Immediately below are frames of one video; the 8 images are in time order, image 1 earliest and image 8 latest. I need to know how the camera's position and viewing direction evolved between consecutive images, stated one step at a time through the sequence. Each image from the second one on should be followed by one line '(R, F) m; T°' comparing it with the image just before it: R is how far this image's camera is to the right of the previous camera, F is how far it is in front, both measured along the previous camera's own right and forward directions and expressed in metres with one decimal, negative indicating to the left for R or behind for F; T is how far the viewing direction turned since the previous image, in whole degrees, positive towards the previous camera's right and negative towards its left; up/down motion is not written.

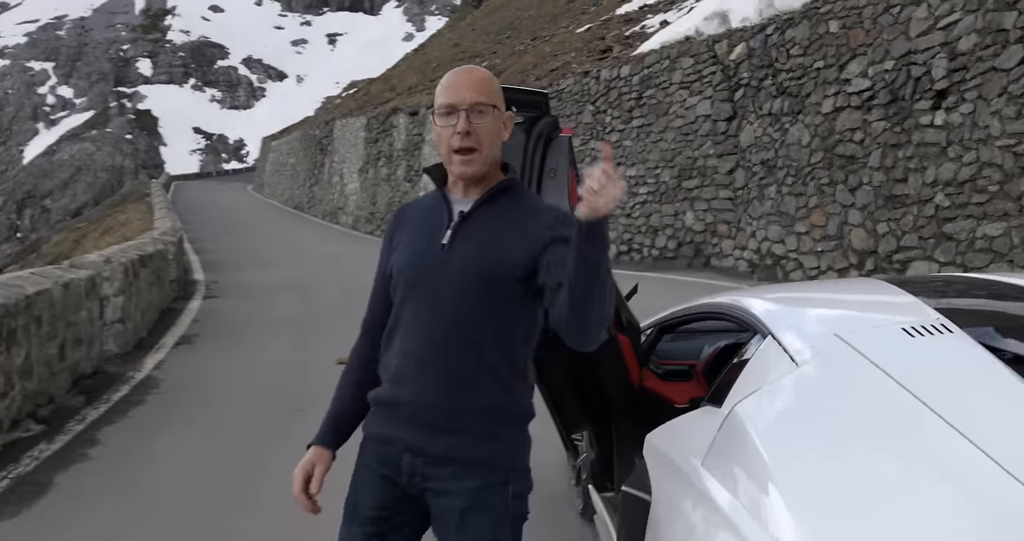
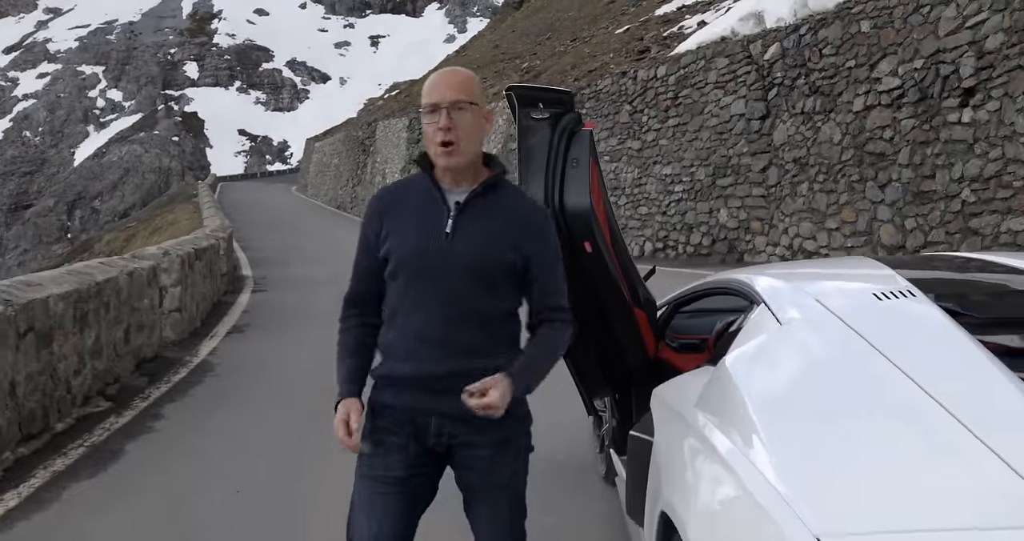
(0.0, -0.3) m; -2°
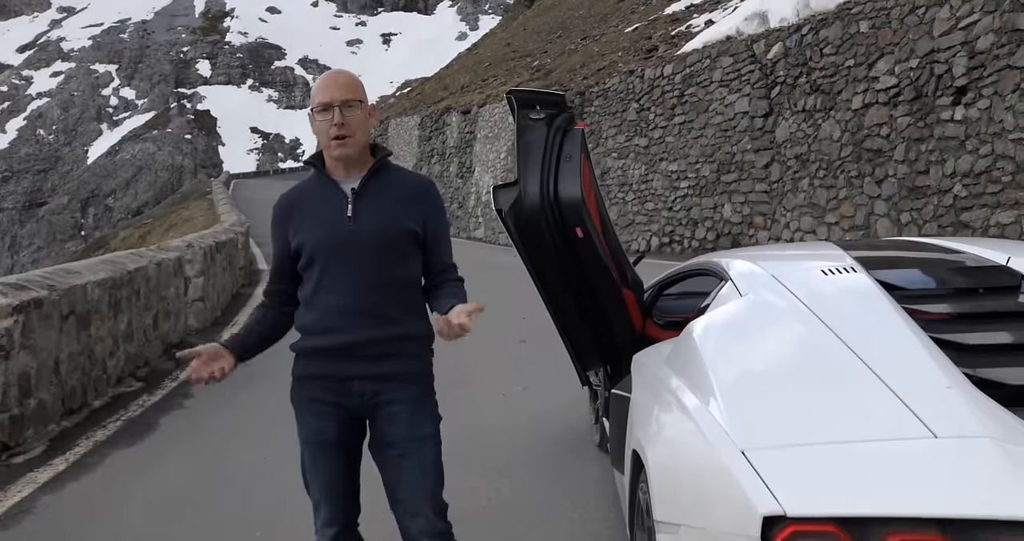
(0.0, -0.4) m; -1°
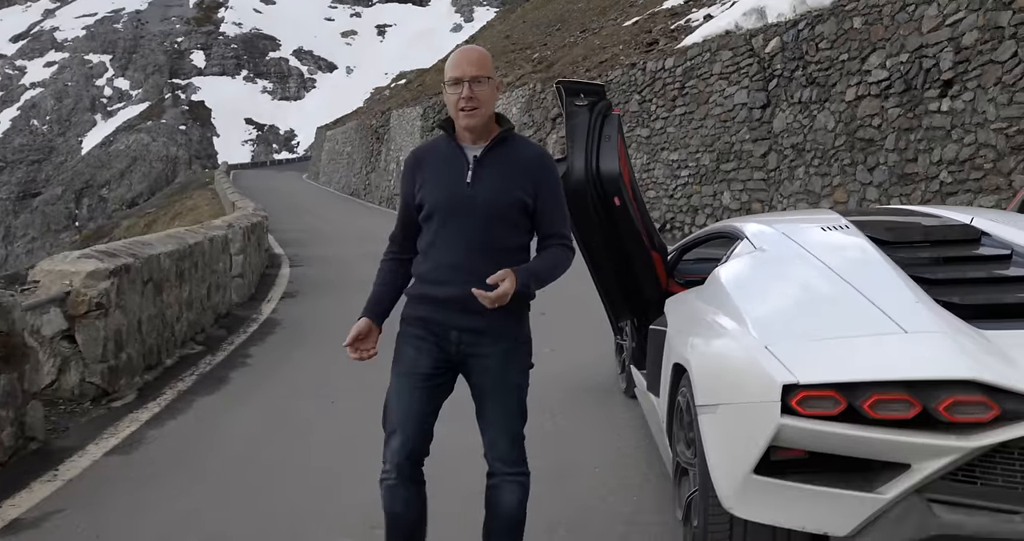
(-0.2, -0.6) m; 0°
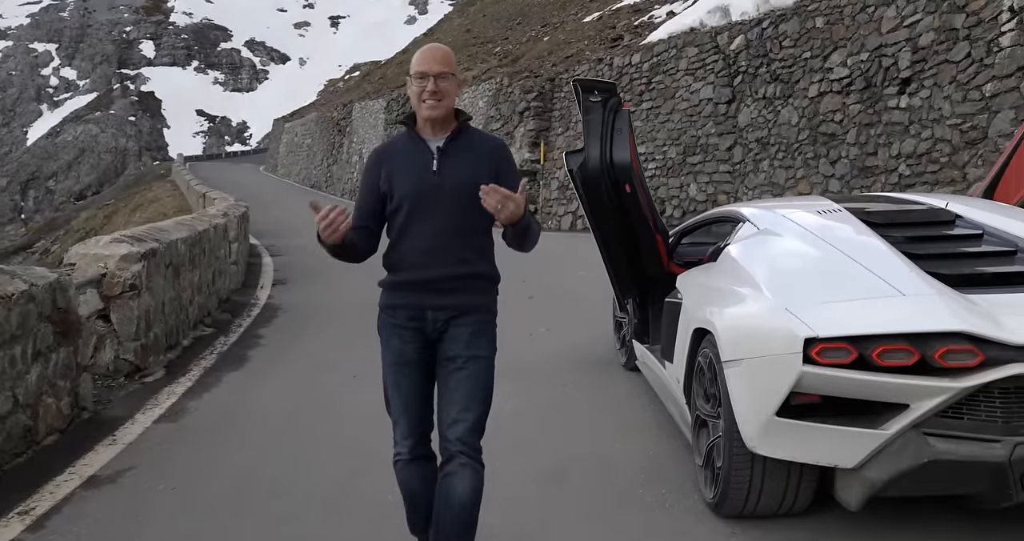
(-0.3, -0.4) m; +3°
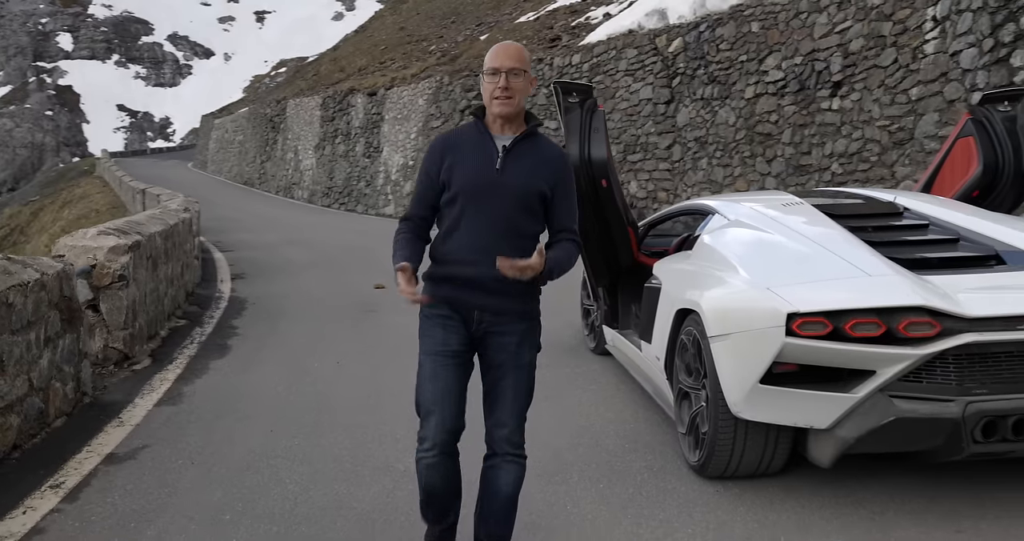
(-0.3, -0.3) m; +4°
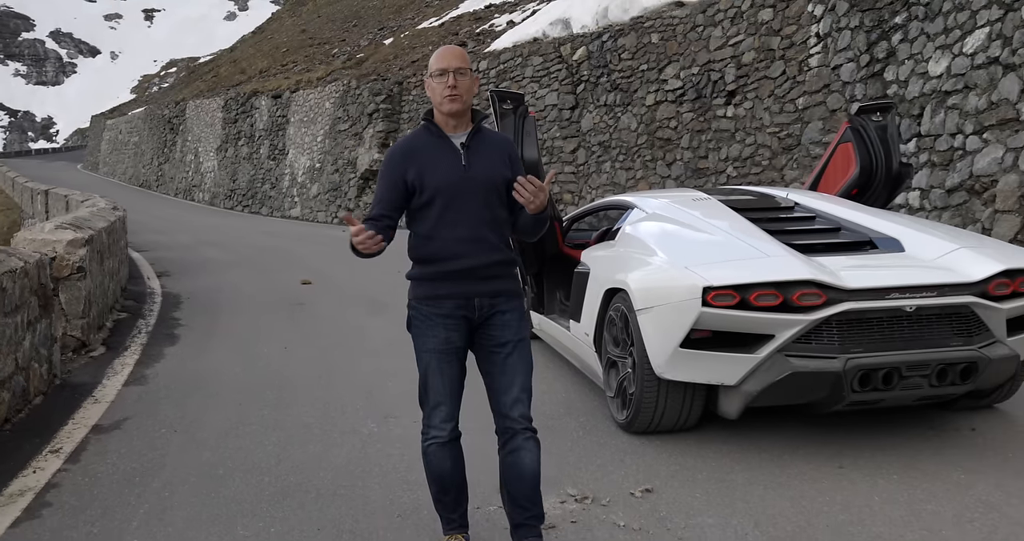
(-0.2, -0.5) m; +6°
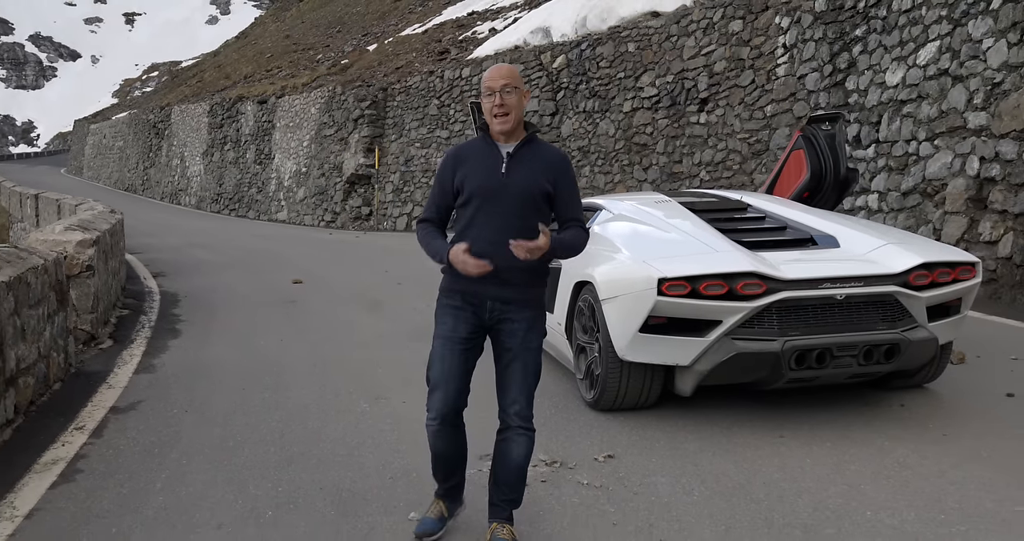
(0.0, -0.5) m; +1°
